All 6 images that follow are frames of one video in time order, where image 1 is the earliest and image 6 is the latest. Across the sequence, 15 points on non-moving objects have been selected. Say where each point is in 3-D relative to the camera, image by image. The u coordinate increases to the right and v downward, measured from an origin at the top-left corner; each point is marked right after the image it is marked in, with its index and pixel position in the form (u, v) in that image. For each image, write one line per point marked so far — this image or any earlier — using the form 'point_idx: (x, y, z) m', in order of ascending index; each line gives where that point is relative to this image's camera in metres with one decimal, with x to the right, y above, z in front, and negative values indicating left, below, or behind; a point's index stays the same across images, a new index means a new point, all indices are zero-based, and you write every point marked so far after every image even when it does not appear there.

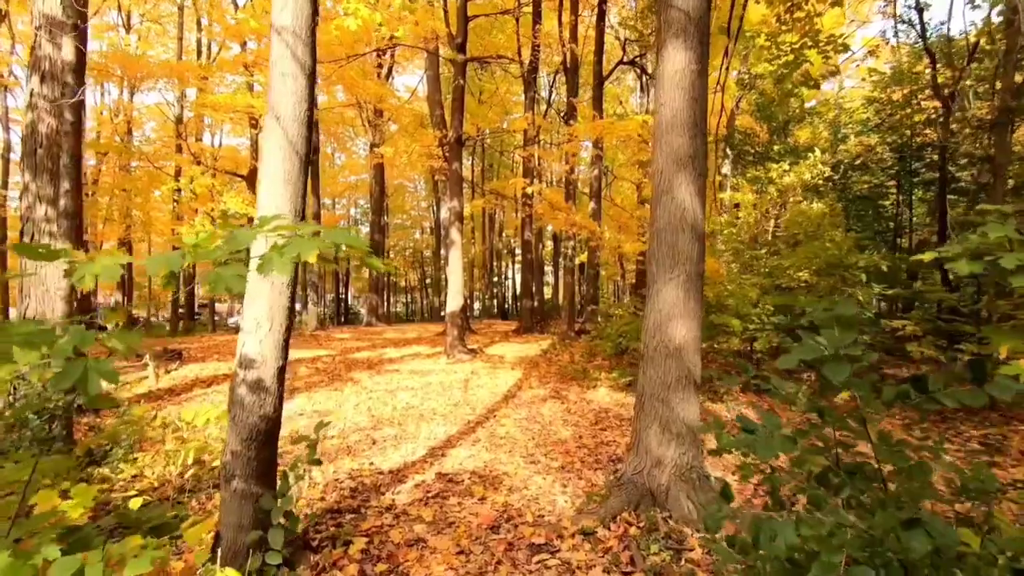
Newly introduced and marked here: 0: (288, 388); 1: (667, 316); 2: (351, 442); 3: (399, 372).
0: (-3.8, -1.7, +8.7) m
1: (+1.1, -0.2, +3.6) m
2: (-1.7, -1.6, +5.5) m
3: (-2.2, -1.6, +10.2) m
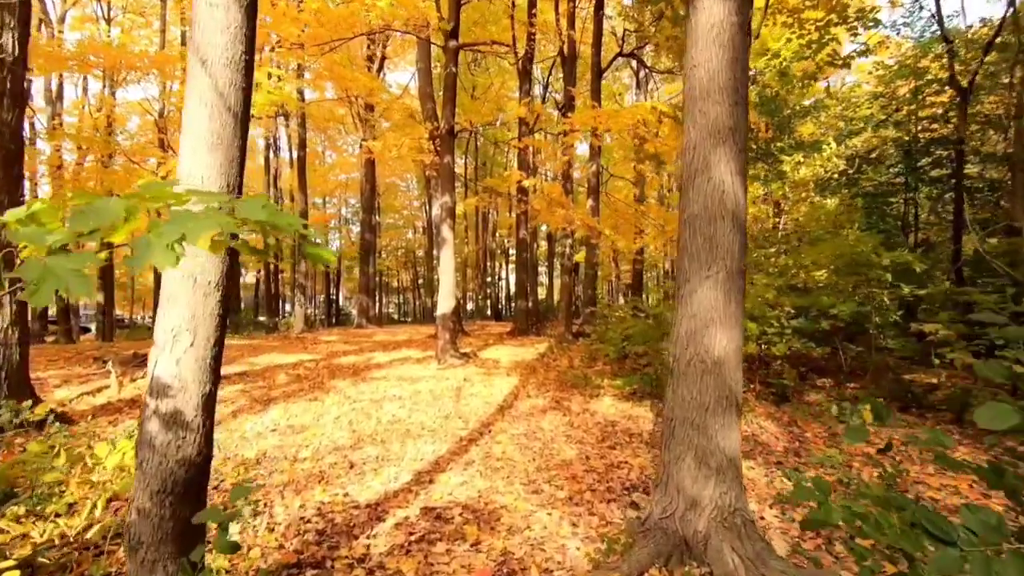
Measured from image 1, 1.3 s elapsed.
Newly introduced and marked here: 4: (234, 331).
0: (-3.8, -1.7, +8.0) m
1: (+1.1, -0.2, +3.0) m
2: (-1.7, -1.7, +4.8) m
3: (-2.3, -1.7, +9.4) m
4: (-10.4, -1.6, +19.4) m
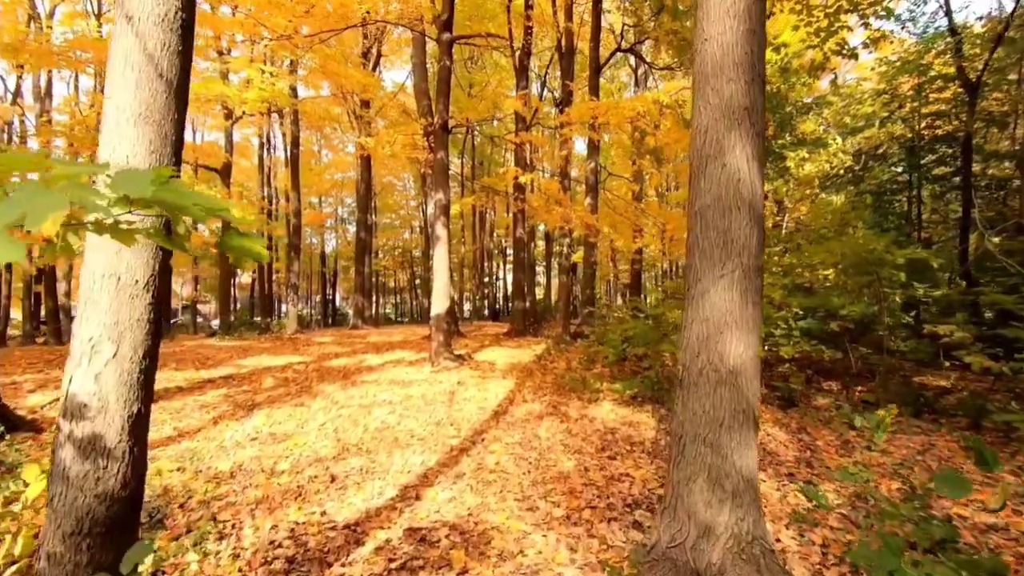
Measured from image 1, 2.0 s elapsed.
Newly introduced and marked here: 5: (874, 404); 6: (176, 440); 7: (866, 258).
0: (-3.9, -1.7, +7.7) m
1: (+1.0, -0.2, +2.6) m
2: (-1.8, -1.7, +4.5) m
3: (-2.4, -1.7, +9.1) m
4: (-10.5, -1.6, +19.0) m
5: (+5.0, -1.6, +7.1) m
6: (-3.8, -1.7, +5.9) m
7: (+5.1, +0.4, +7.4) m
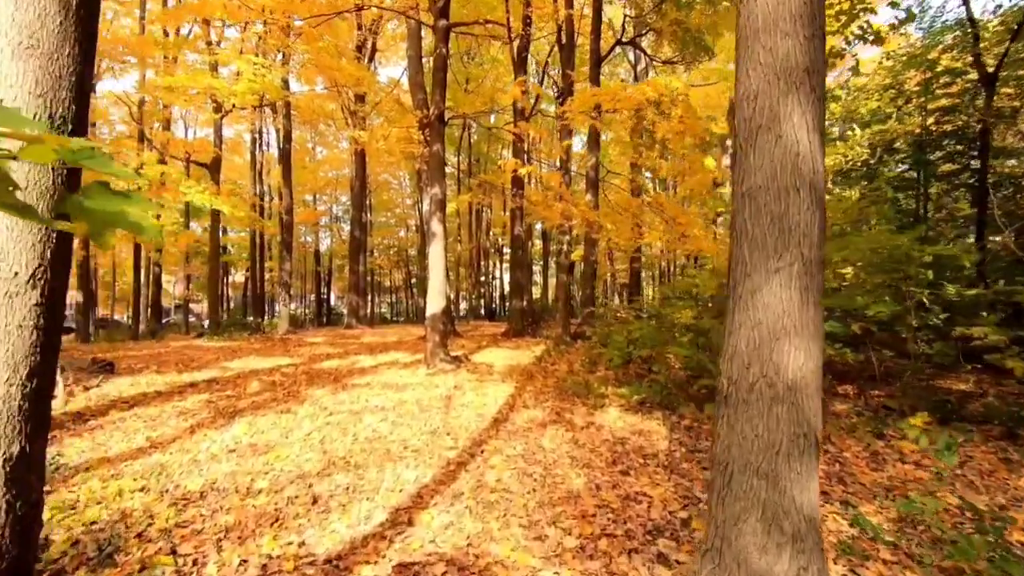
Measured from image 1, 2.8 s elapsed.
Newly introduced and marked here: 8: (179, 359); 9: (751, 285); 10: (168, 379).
0: (-3.9, -1.7, +7.2) m
1: (+1.1, -0.2, +2.2) m
2: (-1.8, -1.6, +4.0) m
3: (-2.4, -1.6, +8.6) m
4: (-10.6, -1.6, +18.5) m
5: (+5.0, -1.6, +6.7) m
6: (-3.8, -1.7, +5.4) m
7: (+5.1, +0.4, +6.9) m
8: (-7.3, -1.6, +11.4) m
9: (+1.0, 0.0, +2.2) m
10: (-6.0, -1.6, +9.0) m
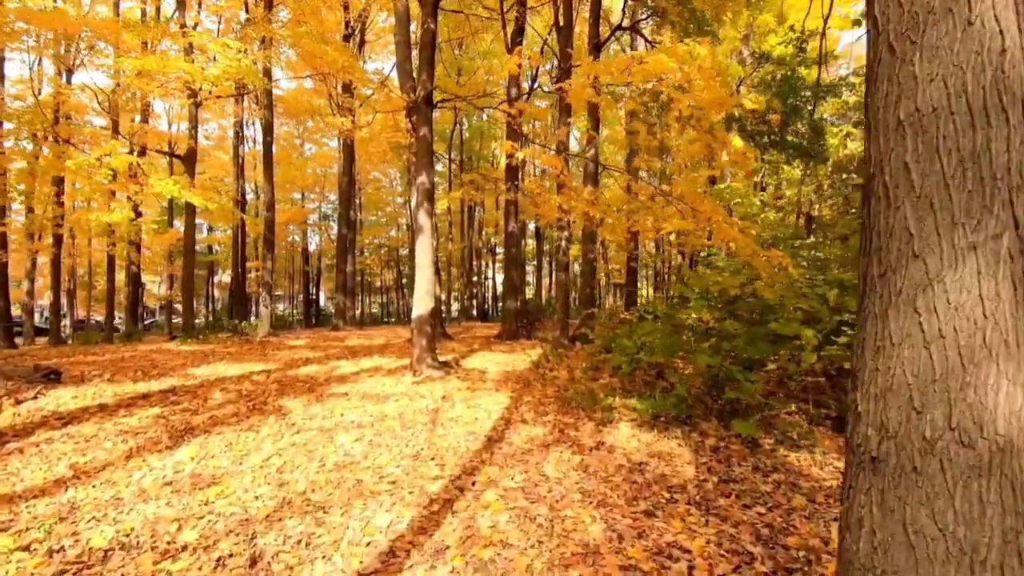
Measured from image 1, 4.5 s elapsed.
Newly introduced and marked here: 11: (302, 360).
0: (-3.9, -1.7, +6.2) m
1: (+1.1, -0.2, +1.3) m
2: (-1.8, -1.6, +3.1) m
3: (-2.4, -1.6, +7.7) m
4: (-10.8, -1.6, +17.4) m
5: (+5.0, -1.6, +5.9) m
6: (-3.8, -1.7, +4.4) m
7: (+5.0, +0.5, +6.1) m
8: (-7.4, -1.6, +10.4) m
9: (+1.1, 0.0, +1.3) m
10: (-6.0, -1.6, +8.0) m
11: (-4.7, -1.6, +11.7) m
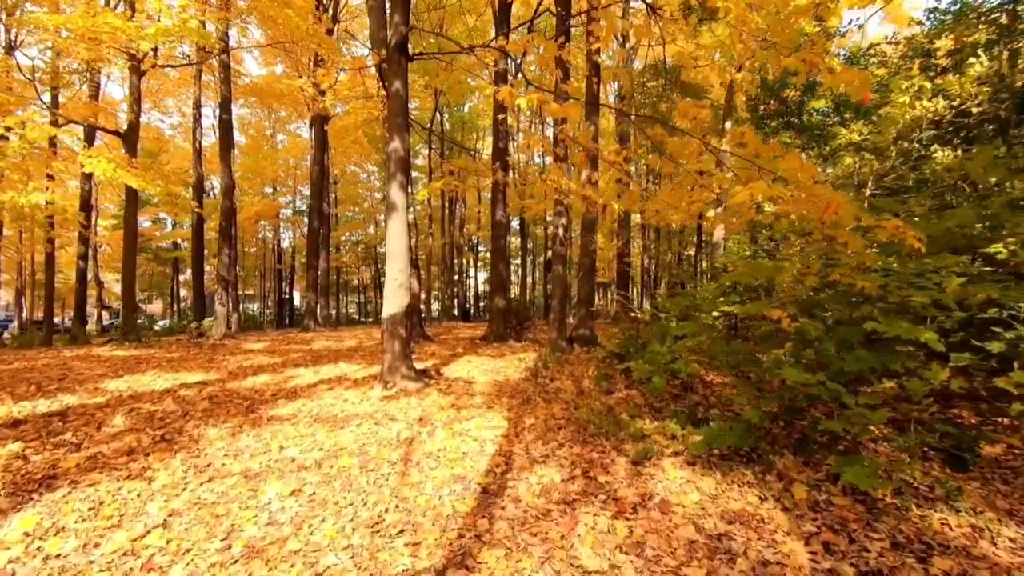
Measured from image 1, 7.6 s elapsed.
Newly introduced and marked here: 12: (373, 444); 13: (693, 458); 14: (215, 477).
0: (-3.9, -1.5, +4.3) m
1: (+1.3, -0.1, -0.4) m
2: (-1.6, -1.5, +1.3) m
3: (-2.5, -1.5, +5.8) m
4: (-11.2, -1.4, +15.2) m
5: (+5.0, -1.4, +4.3) m
6: (-3.7, -1.6, +2.6) m
7: (+5.1, +0.6, +4.5) m
8: (-7.6, -1.4, +8.4) m
9: (+1.3, +0.2, -0.4) m
10: (-6.1, -1.4, +6.0) m
11: (-4.9, -1.5, +9.8) m
12: (-1.3, -1.5, +5.0) m
13: (+1.6, -1.5, +4.5) m
14: (-2.5, -1.6, +4.3) m
